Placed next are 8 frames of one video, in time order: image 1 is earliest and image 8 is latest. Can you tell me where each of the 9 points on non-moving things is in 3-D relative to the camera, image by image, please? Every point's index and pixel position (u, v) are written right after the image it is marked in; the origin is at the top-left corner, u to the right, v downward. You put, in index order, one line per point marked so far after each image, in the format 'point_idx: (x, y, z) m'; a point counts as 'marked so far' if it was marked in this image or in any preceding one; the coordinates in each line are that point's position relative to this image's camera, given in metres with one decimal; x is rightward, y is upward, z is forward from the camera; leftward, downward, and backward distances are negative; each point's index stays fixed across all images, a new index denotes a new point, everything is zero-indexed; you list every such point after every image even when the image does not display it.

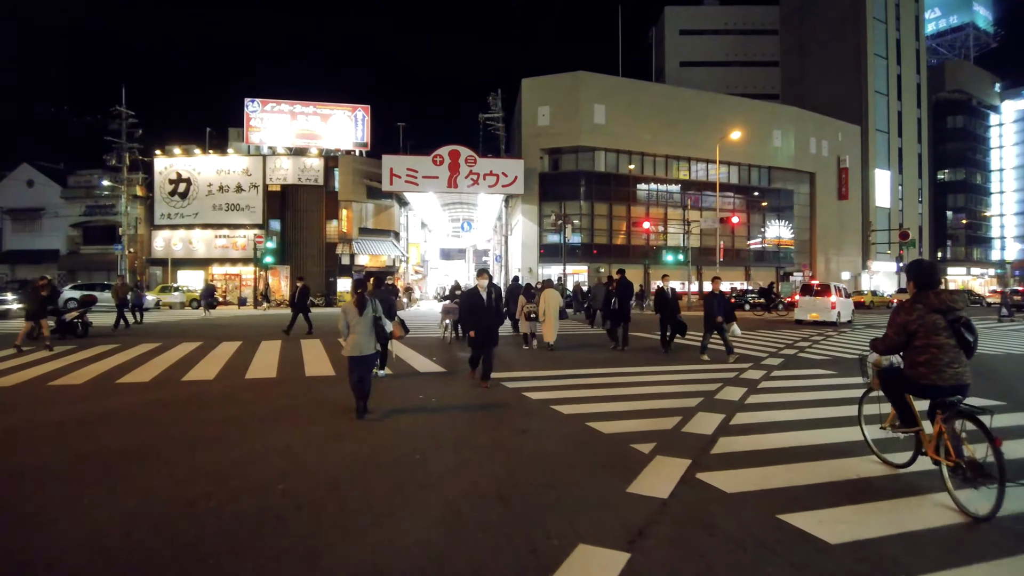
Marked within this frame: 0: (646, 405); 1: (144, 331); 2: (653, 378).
0: (+1.6, -1.4, +8.0) m
1: (-10.7, -1.3, +18.8) m
2: (+2.1, -1.5, +10.4) m
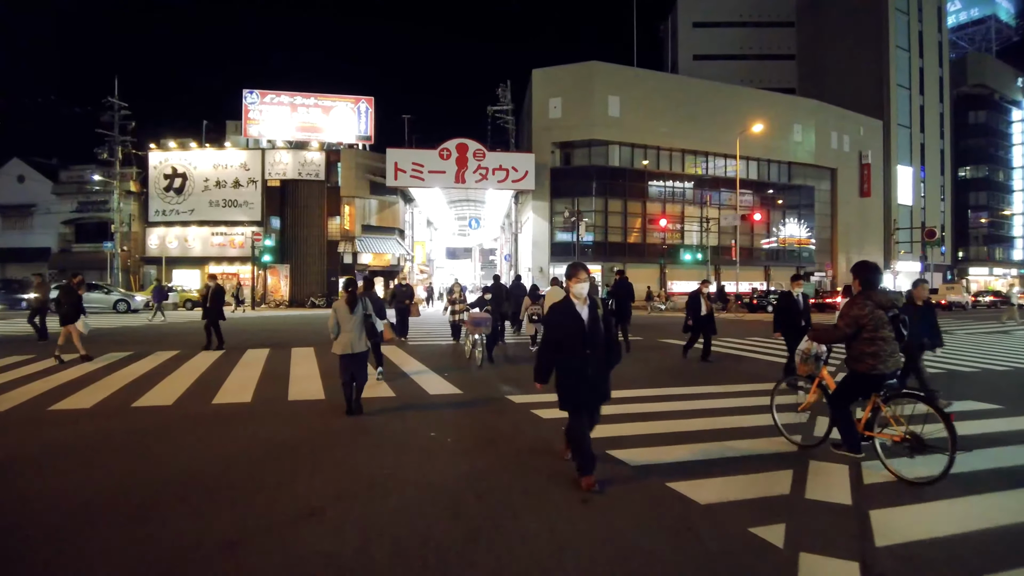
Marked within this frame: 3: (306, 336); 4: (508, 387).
0: (+1.9, -1.5, +6.1) m
1: (-10.2, -1.3, +16.9) m
2: (+2.5, -1.5, +8.5) m
3: (-5.9, -1.4, +17.8) m
4: (-0.1, -1.4, +9.9) m
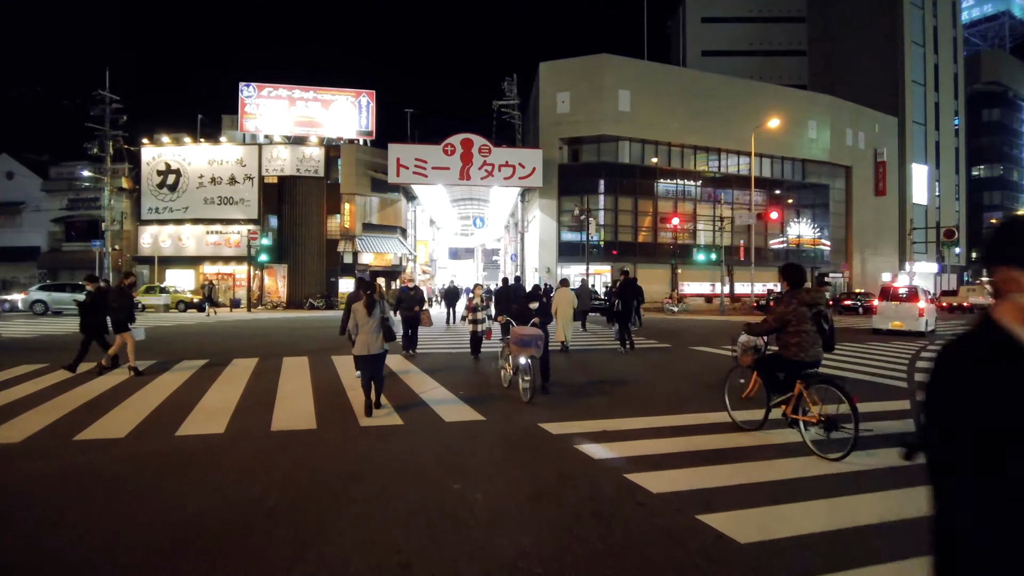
0: (+2.3, -1.5, +4.6) m
1: (-9.9, -1.4, +15.4) m
2: (+2.9, -1.5, +7.0) m
3: (-5.5, -1.4, +16.3) m
4: (+0.2, -1.5, +8.4) m
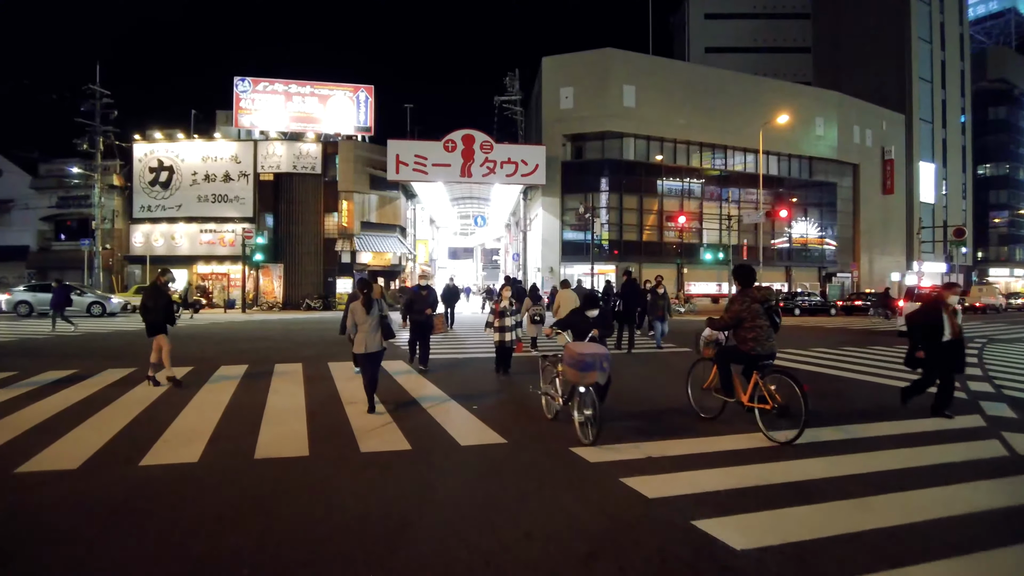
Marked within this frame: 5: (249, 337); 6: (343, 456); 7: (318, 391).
0: (+2.5, -1.5, +3.6) m
1: (-9.7, -1.4, +14.4) m
2: (+3.1, -1.5, +6.0) m
3: (-5.3, -1.4, +15.3) m
4: (+0.5, -1.5, +7.4) m
5: (-7.6, -1.4, +18.9) m
6: (-1.5, -1.5, +5.9) m
7: (-2.8, -1.5, +9.4) m
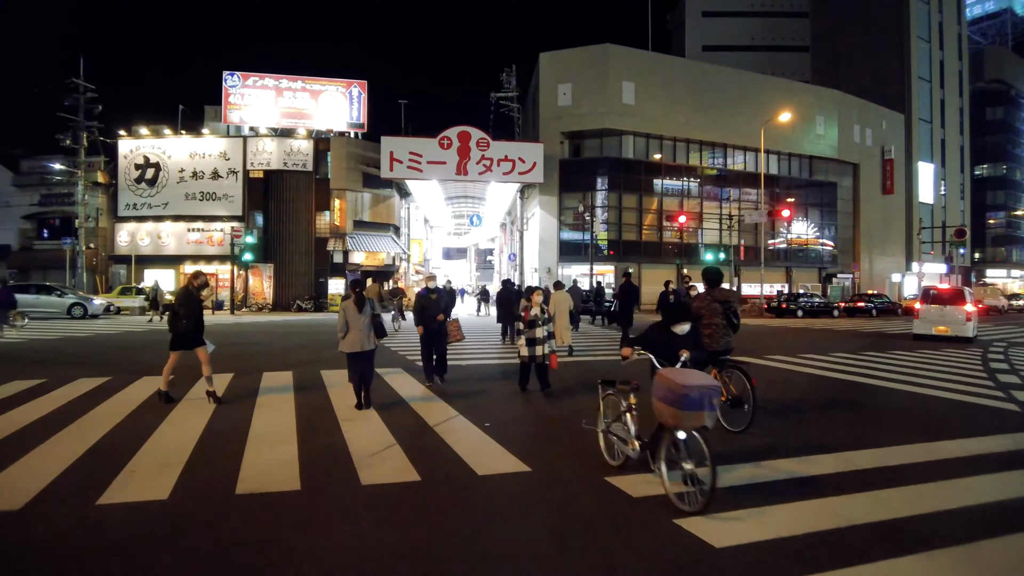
0: (+2.7, -1.5, +2.8) m
1: (-9.6, -1.4, +13.4) m
2: (+3.3, -1.6, +5.2) m
3: (-5.2, -1.4, +14.4) m
4: (+0.6, -1.5, +6.6) m
5: (-7.6, -1.4, +17.9) m
6: (-1.3, -1.5, +5.0) m
7: (-2.6, -1.5, +8.5) m
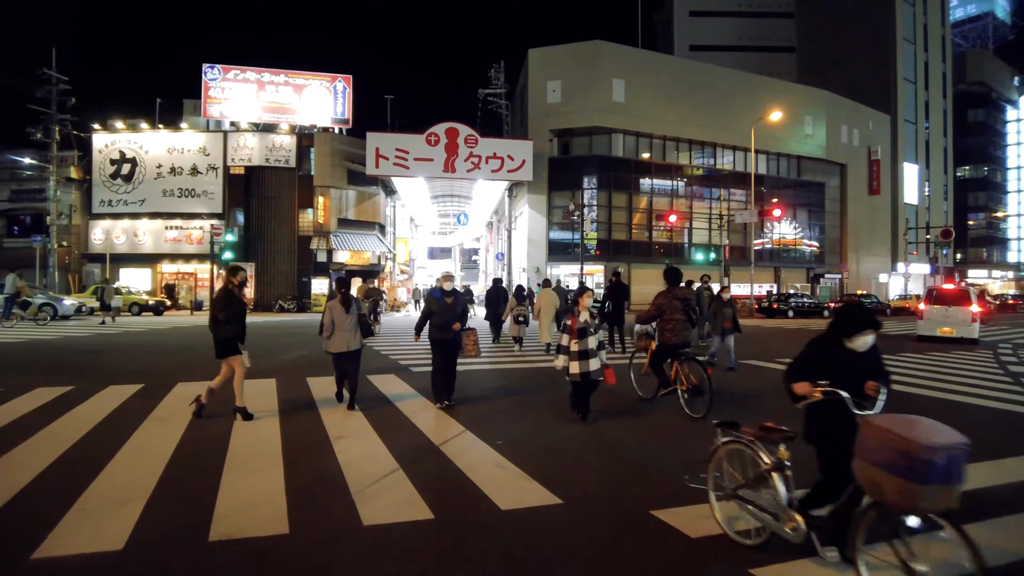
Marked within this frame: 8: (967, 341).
0: (+3.0, -1.5, +2.1) m
1: (-9.6, -1.4, +12.5) m
2: (+3.5, -1.6, +4.6) m
3: (-5.3, -1.4, +13.6) m
4: (+0.8, -1.5, +5.9) m
5: (-7.7, -1.4, +17.0) m
6: (-1.1, -1.5, +4.2) m
7: (-2.5, -1.5, +7.7) m
8: (+12.0, -1.4, +17.3) m
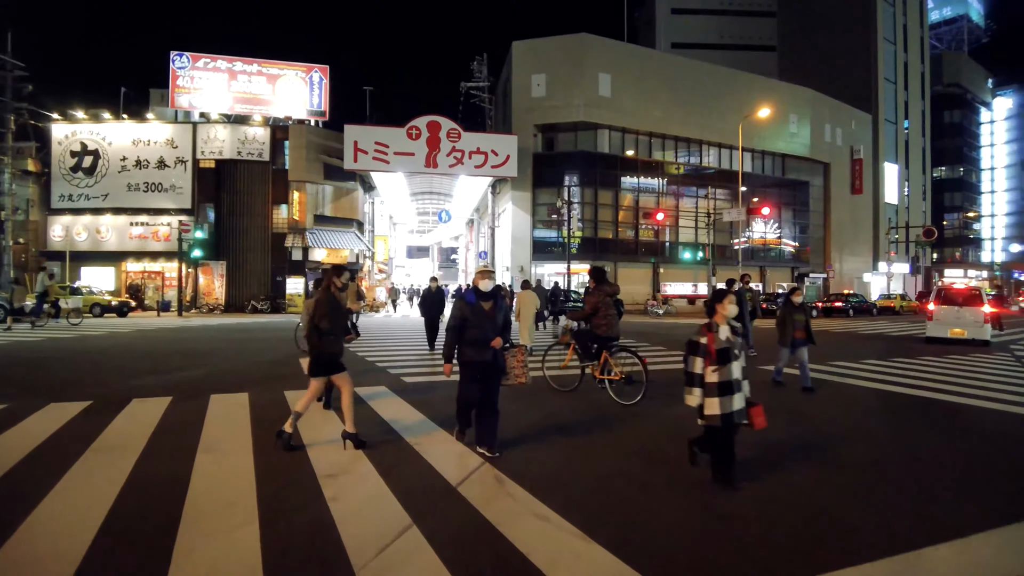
0: (+3.3, -1.6, +1.1) m
1: (-9.6, -1.4, +11.0) m
2: (+3.7, -1.6, +3.6) m
3: (-5.3, -1.4, +12.3) m
4: (+1.0, -1.5, +4.8) m
5: (-7.9, -1.4, +15.6) m
6: (-0.8, -1.5, +3.1) m
7: (-2.4, -1.5, +6.5) m
8: (+11.8, -1.4, +16.6) m
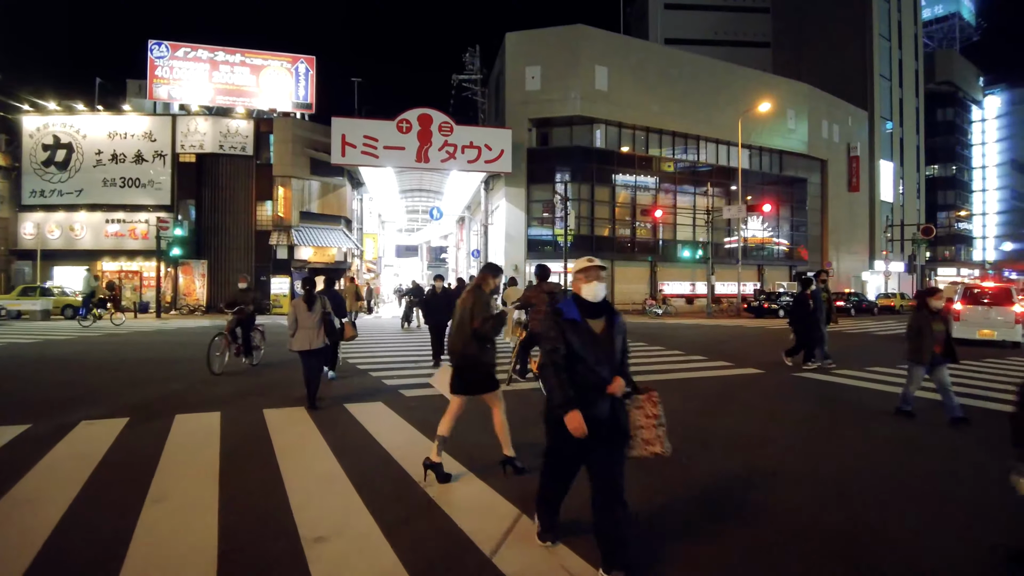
0: (+3.7, -1.5, 0.0) m
1: (-9.5, -1.4, +9.7) m
2: (+4.0, -1.6, +2.5) m
3: (-5.2, -1.4, +11.0) m
4: (+1.3, -1.5, +3.7) m
5: (-7.8, -1.4, +14.3) m
6: (-0.5, -1.5, +1.9) m
7: (-2.1, -1.5, +5.3) m
8: (+11.9, -1.4, +15.7) m
